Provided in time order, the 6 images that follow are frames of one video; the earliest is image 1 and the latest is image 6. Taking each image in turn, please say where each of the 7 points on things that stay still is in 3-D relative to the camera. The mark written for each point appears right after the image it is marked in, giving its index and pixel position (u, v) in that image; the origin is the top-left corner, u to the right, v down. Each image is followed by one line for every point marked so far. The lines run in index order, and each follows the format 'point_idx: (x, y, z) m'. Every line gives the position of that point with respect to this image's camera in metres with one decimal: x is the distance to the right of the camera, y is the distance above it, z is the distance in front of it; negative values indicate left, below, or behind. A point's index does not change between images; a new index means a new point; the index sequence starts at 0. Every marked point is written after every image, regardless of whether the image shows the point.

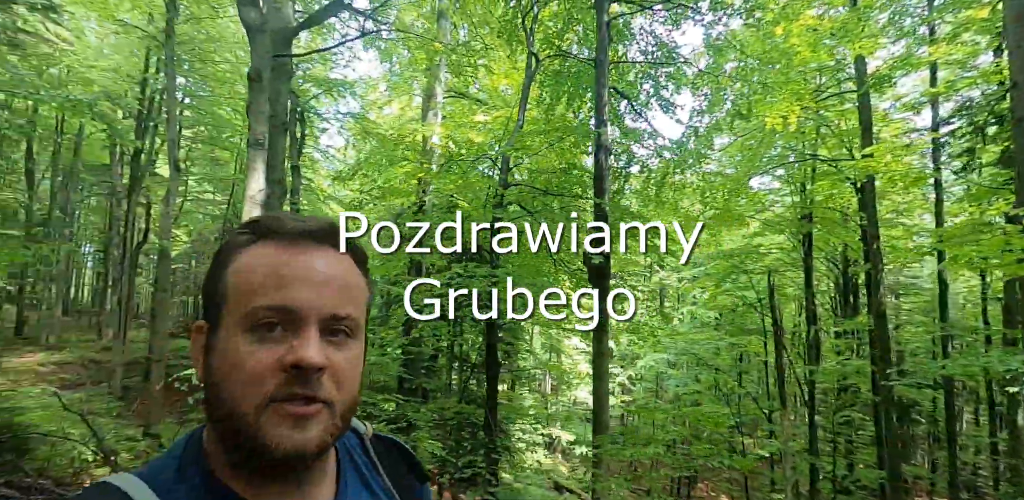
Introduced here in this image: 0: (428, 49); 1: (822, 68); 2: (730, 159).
0: (-1.5, +3.5, +8.7) m
1: (+5.6, +3.3, +8.9) m
2: (+4.3, +1.7, +9.7) m
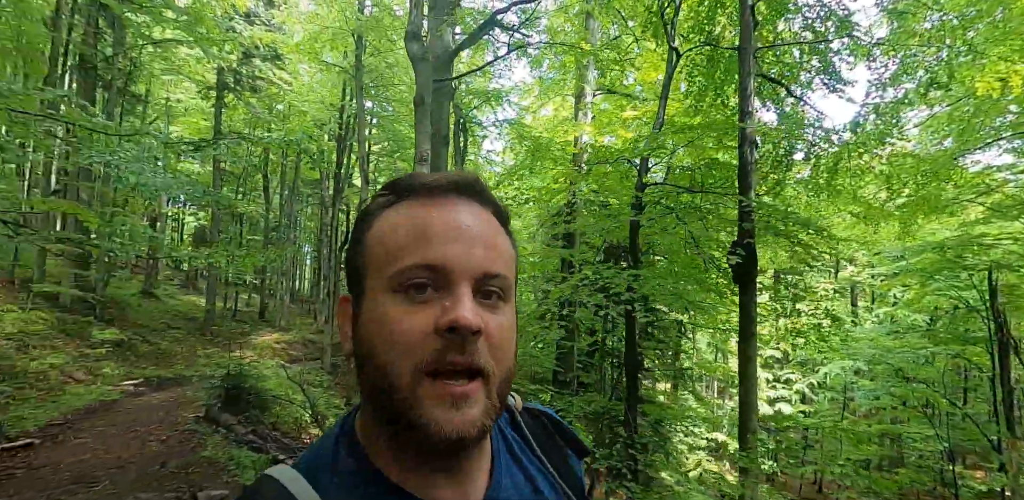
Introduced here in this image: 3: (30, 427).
0: (+1.1, +3.5, +8.9) m
1: (+7.9, +3.4, +7.0) m
2: (+6.9, +1.9, +8.1) m
3: (-6.1, -2.2, +6.3) m
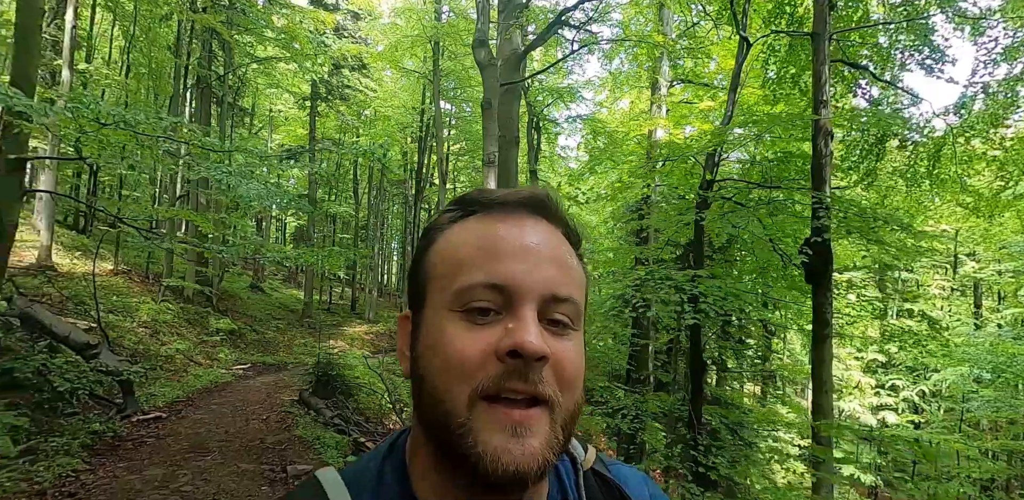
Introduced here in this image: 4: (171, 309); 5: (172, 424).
0: (+2.3, +3.6, +8.7) m
1: (+8.7, +3.5, +5.7) m
2: (+8.0, +1.9, +7.0) m
3: (-5.2, -2.2, +7.3) m
4: (-8.3, -1.4, +12.1) m
5: (-4.5, -2.3, +6.6) m
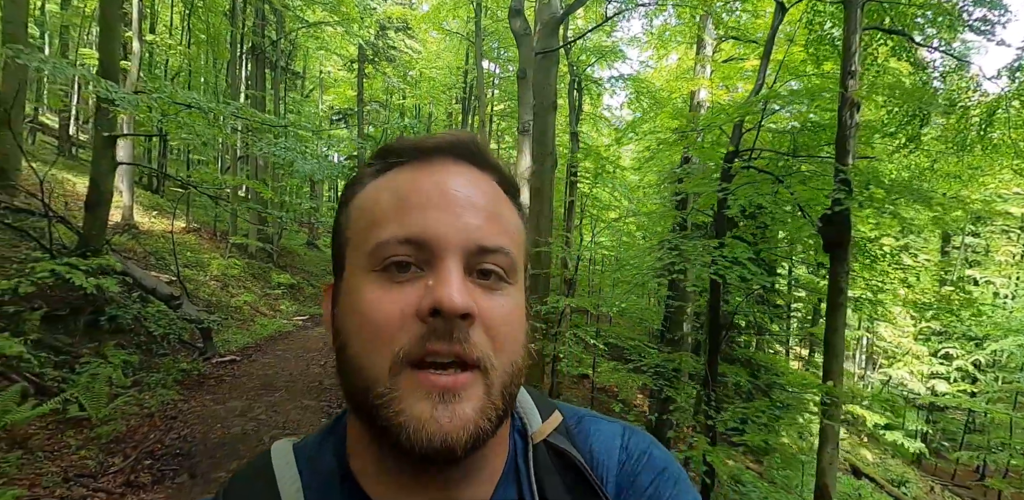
0: (+3.0, +4.2, +8.5) m
1: (+9.1, +3.8, +4.9) m
2: (+8.4, +2.4, +6.4) m
3: (-4.6, -1.6, +8.3) m
4: (-7.3, -0.4, +13.2) m
5: (-4.0, -1.7, +7.5) m
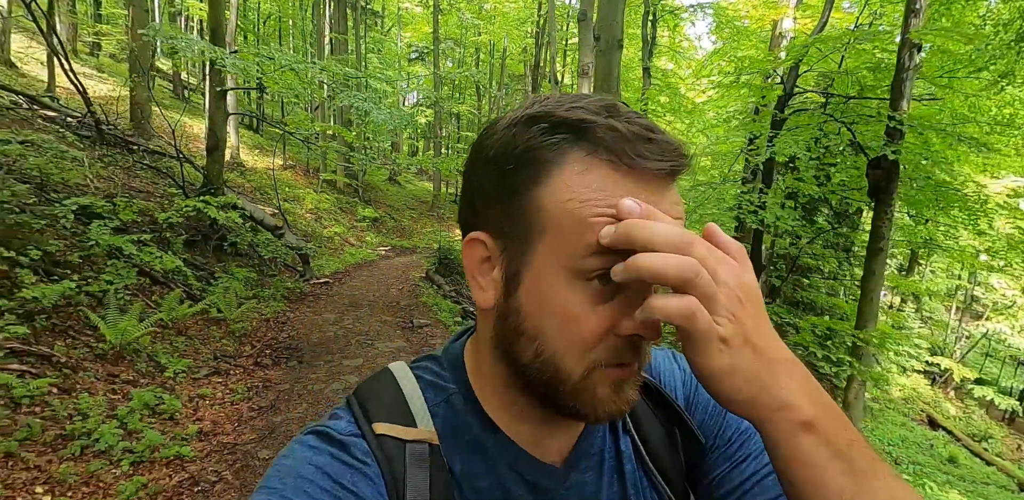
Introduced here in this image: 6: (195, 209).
0: (+4.1, +5.2, +7.8) m
1: (+9.6, +4.1, +3.5) m
2: (+9.1, +2.9, +5.2) m
3: (-3.5, -0.4, +9.5) m
4: (-5.4, +1.5, +14.6) m
5: (-3.0, -0.7, +8.7) m
6: (-4.4, +0.6, +7.0) m
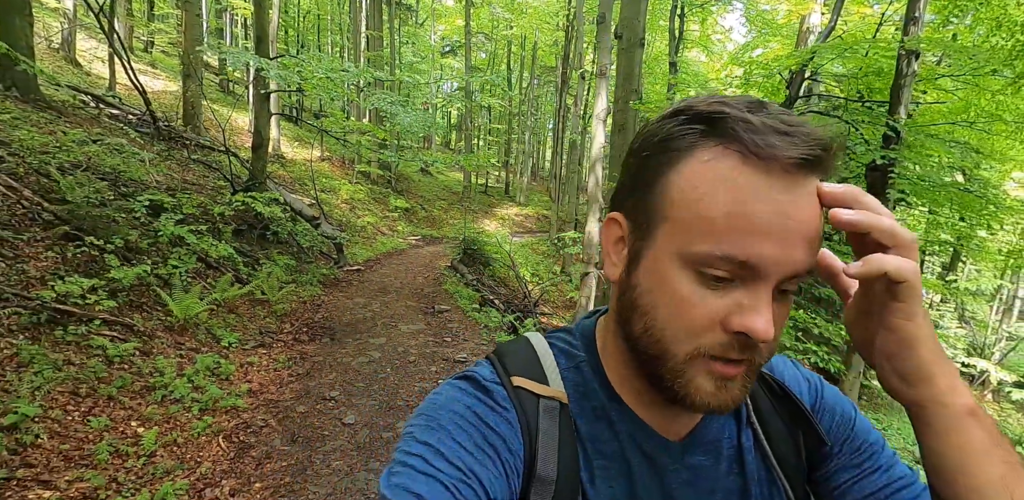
0: (+4.5, +5.2, +7.8) m
1: (+9.7, +4.0, +3.2) m
2: (+9.3, +2.8, +4.9) m
3: (-3.1, -0.2, +10.1) m
4: (-4.6, +1.8, +15.3) m
5: (-2.6, -0.5, +9.2) m
6: (-4.1, +0.7, +7.6) m
